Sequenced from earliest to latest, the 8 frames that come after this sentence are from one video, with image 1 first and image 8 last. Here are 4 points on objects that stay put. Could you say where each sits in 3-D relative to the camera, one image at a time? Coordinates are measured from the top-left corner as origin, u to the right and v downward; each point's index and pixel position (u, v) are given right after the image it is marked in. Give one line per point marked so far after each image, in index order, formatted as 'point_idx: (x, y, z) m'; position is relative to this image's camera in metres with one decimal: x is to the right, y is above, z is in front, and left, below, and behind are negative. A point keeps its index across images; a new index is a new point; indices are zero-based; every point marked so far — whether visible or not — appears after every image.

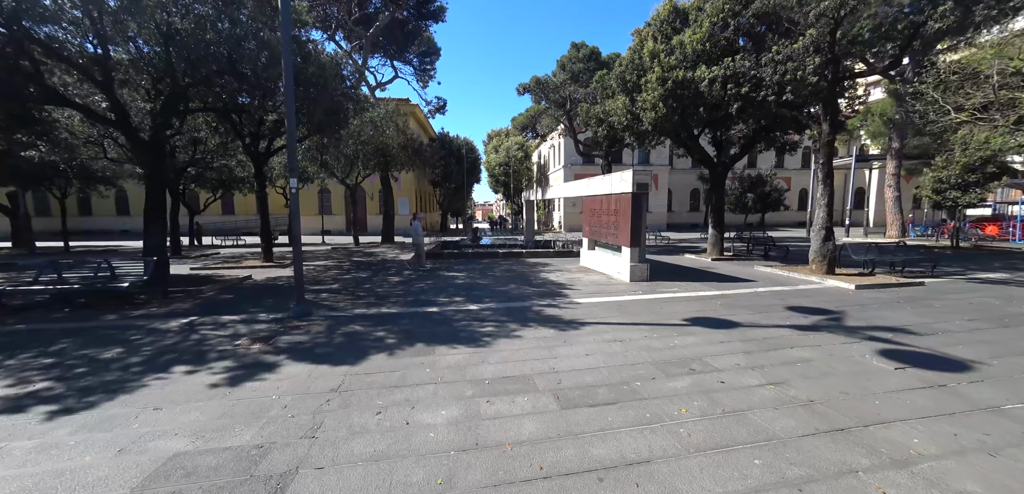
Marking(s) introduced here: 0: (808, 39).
0: (+7.4, +4.9, +9.3) m
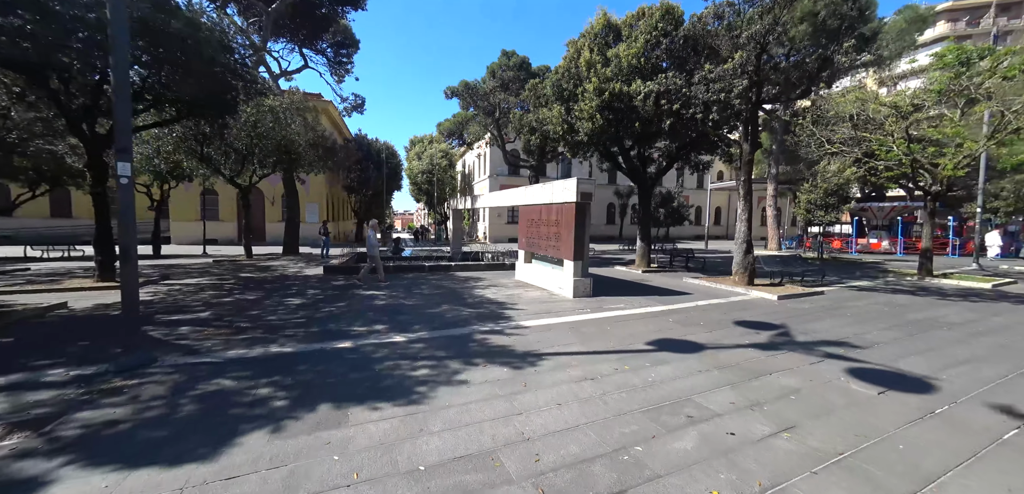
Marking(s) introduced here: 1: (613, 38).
0: (+5.8, +4.6, +9.6) m
1: (+3.5, +6.8, +12.7) m
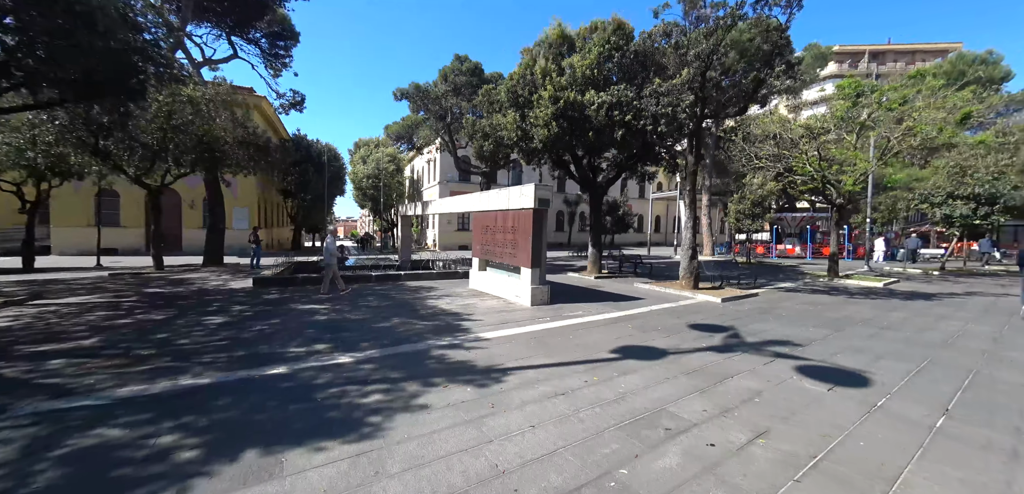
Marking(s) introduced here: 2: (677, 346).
0: (+4.6, +4.4, +10.1) m
1: (+1.9, +6.6, +12.8) m
2: (+2.5, -1.5, +5.8) m
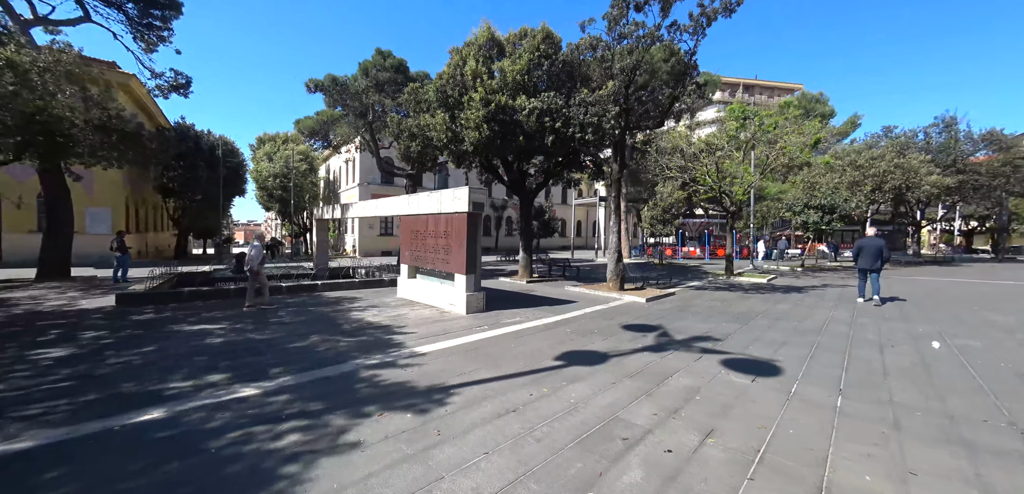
0: (+2.7, +4.4, +10.6) m
1: (-0.5, +6.5, +12.7) m
2: (+1.6, -1.6, +5.9) m
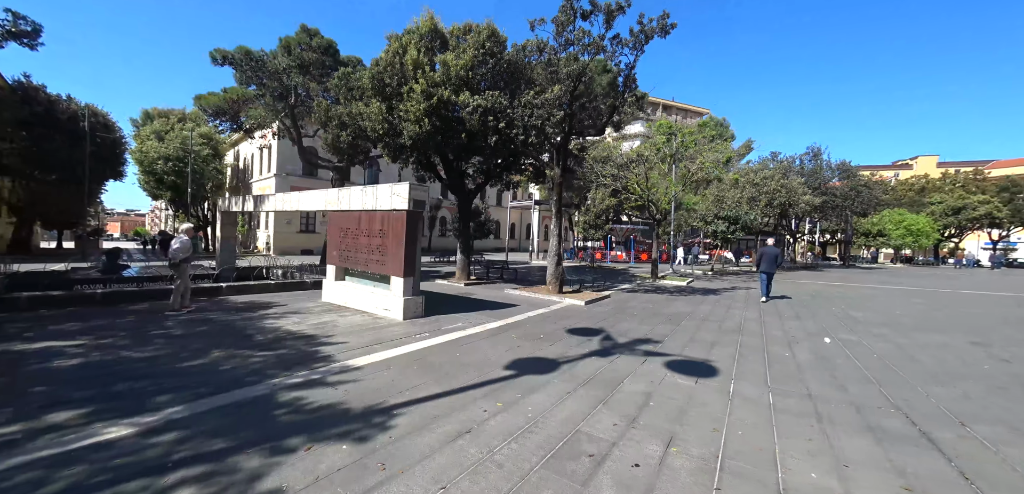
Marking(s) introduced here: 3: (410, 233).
0: (+1.2, +4.3, +10.6) m
1: (-2.4, +6.4, +12.2) m
2: (+0.7, -1.6, +5.7) m
3: (-2.0, +0.3, +7.3) m
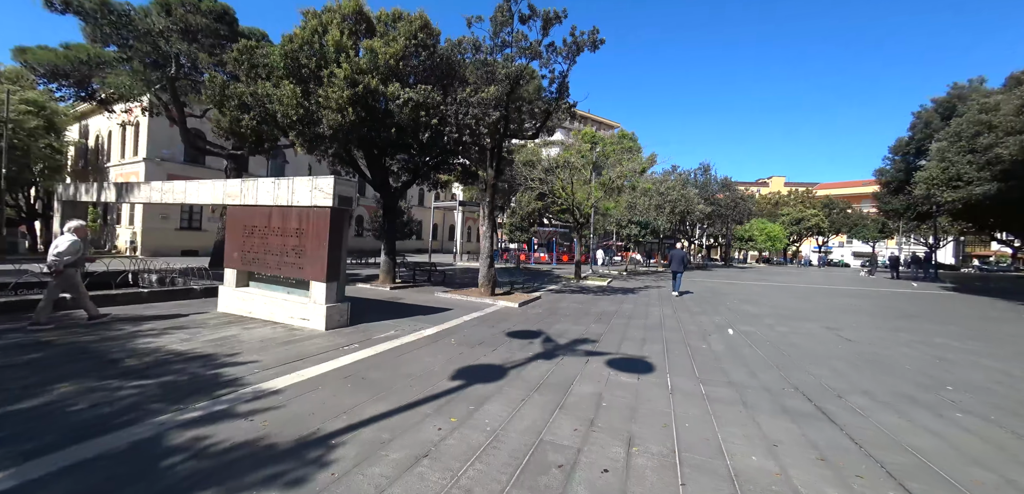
0: (-0.7, +4.2, +10.4) m
1: (-4.4, +6.4, +11.2) m
2: (-0.1, -1.6, +5.5) m
3: (-3.1, +0.3, +6.5) m
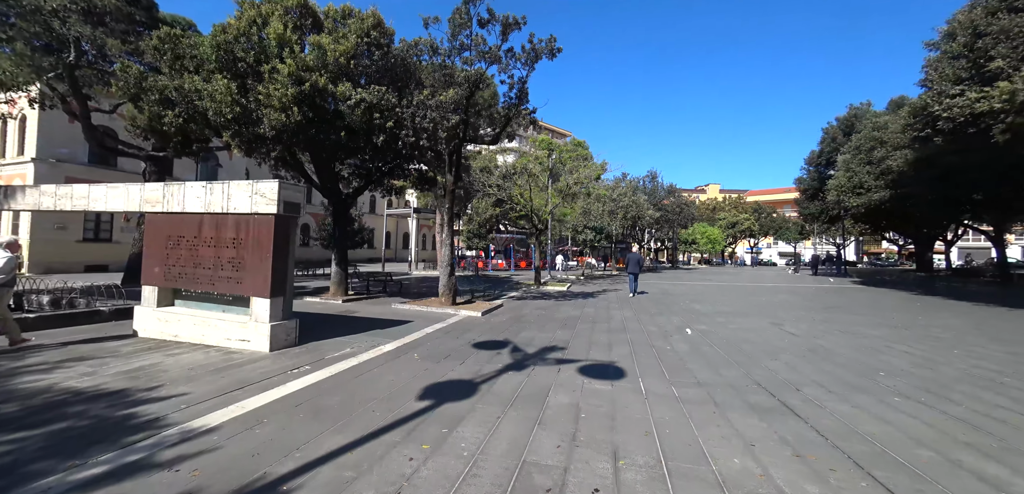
0: (-1.8, +4.0, +10.1) m
1: (-5.7, +6.1, +10.5) m
2: (-0.5, -1.7, +5.1) m
3: (-3.6, +0.1, +5.9) m
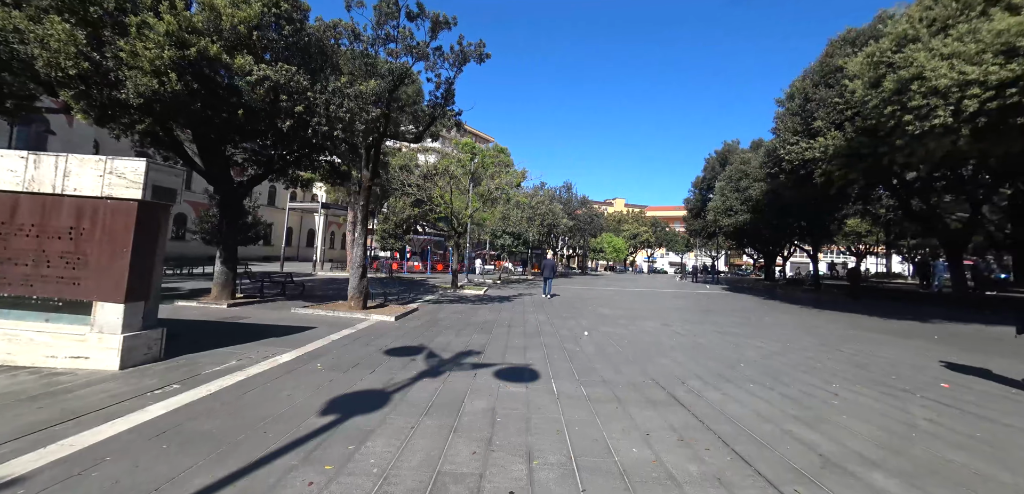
0: (-3.7, +4.0, +9.4) m
1: (-7.5, +6.2, +9.1) m
2: (-1.6, -1.7, +4.8) m
3: (-4.7, +0.2, +4.9) m
